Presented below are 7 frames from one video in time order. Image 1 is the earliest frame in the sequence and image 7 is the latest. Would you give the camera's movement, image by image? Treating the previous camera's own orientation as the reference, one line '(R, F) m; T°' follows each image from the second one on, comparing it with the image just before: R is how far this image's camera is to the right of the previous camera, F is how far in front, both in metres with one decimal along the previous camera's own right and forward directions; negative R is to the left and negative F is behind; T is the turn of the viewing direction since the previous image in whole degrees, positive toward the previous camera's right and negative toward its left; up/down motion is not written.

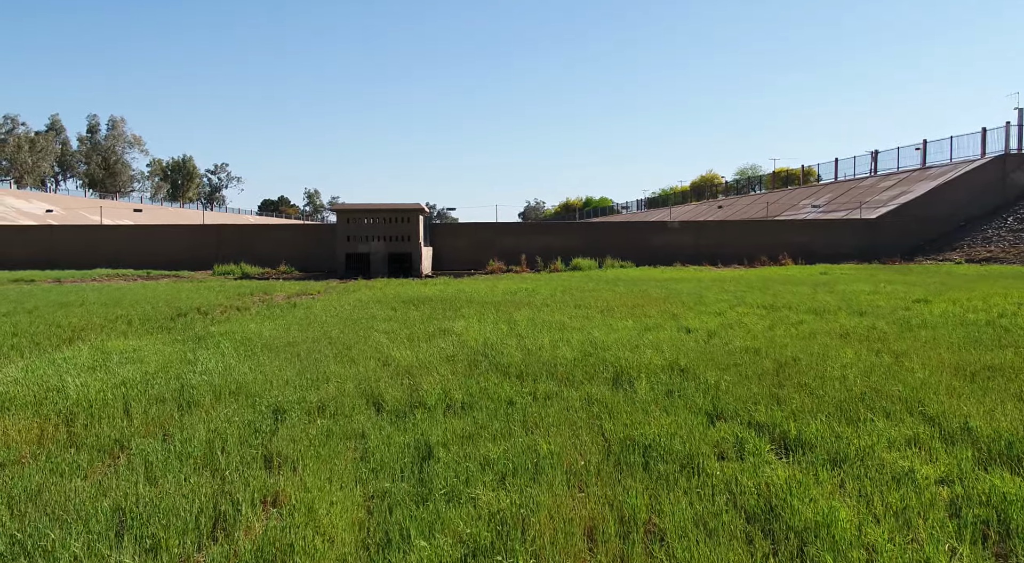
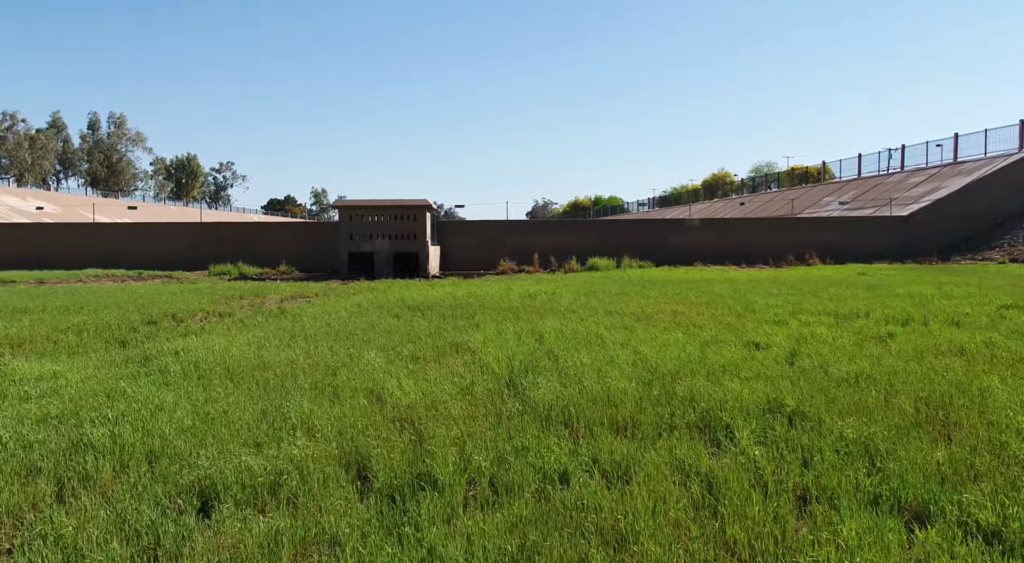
(-0.2, +1.6) m; -1°
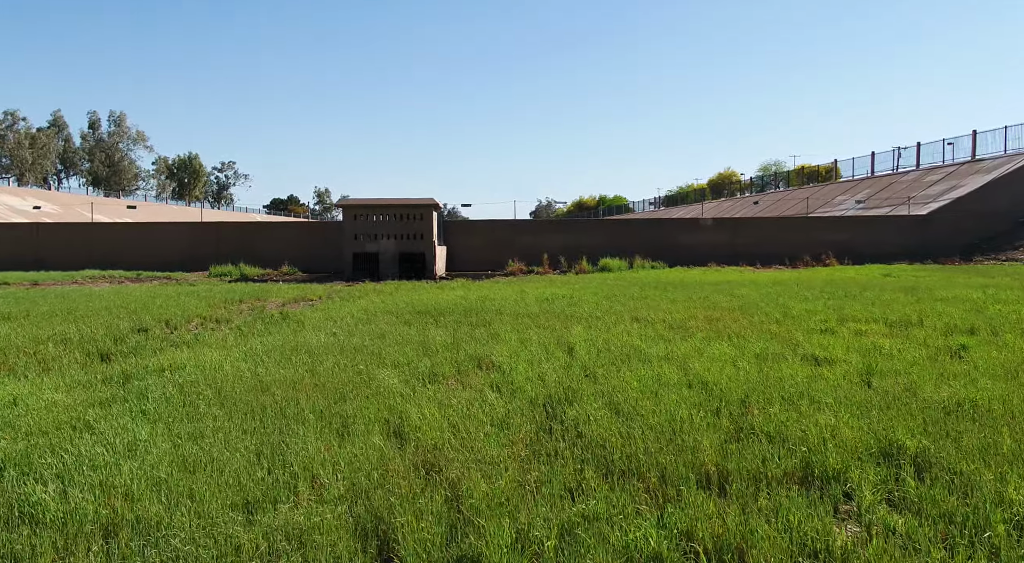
(-0.2, +0.8) m; 0°
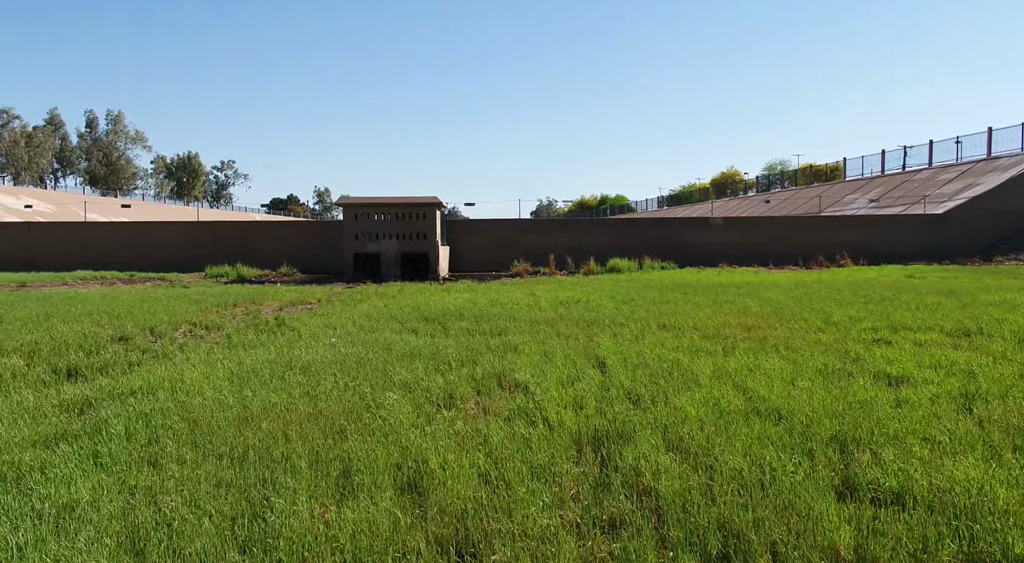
(-0.2, +0.8) m; 0°
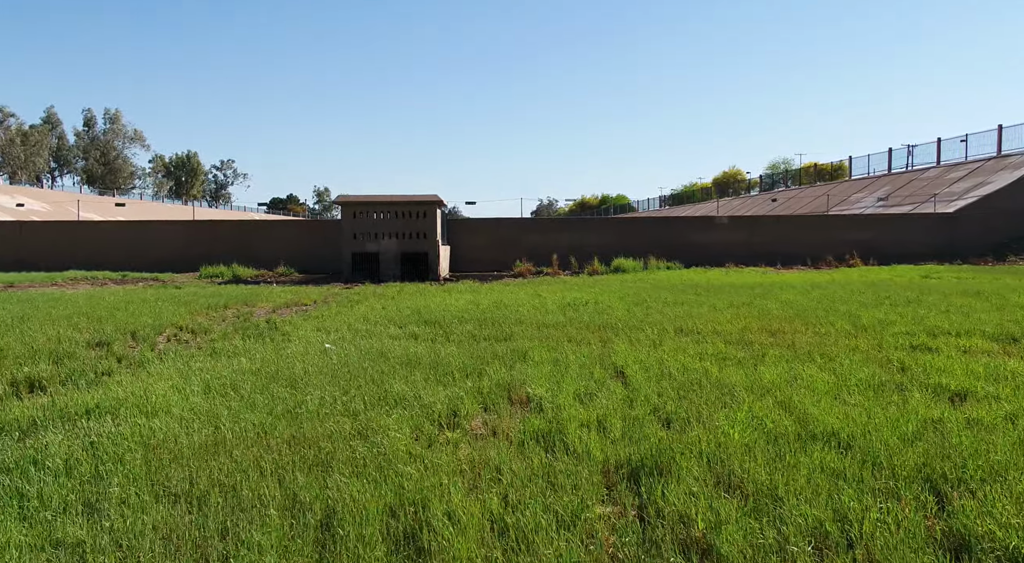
(-0.1, +0.6) m; 0°
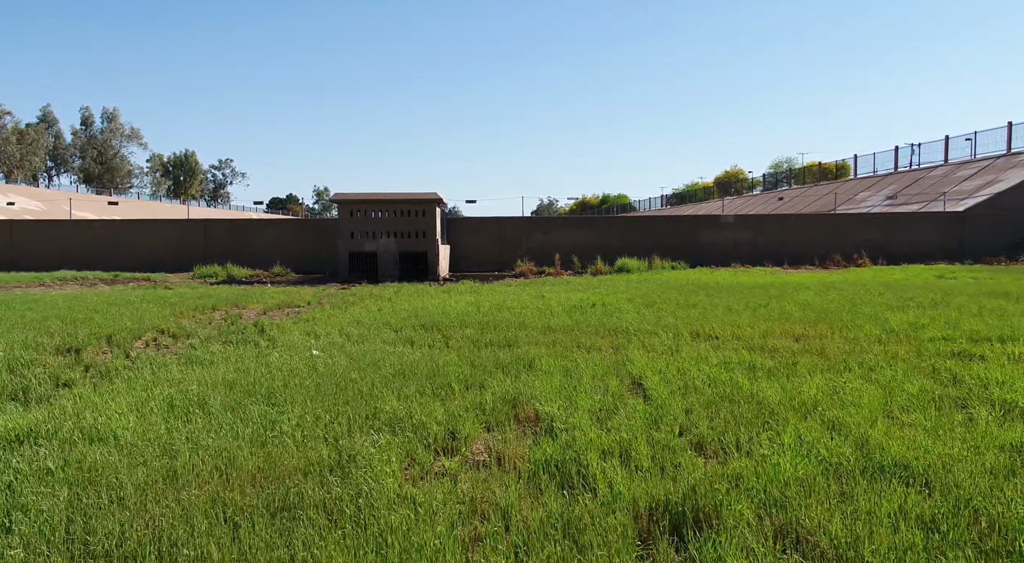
(0.0, +0.6) m; 0°
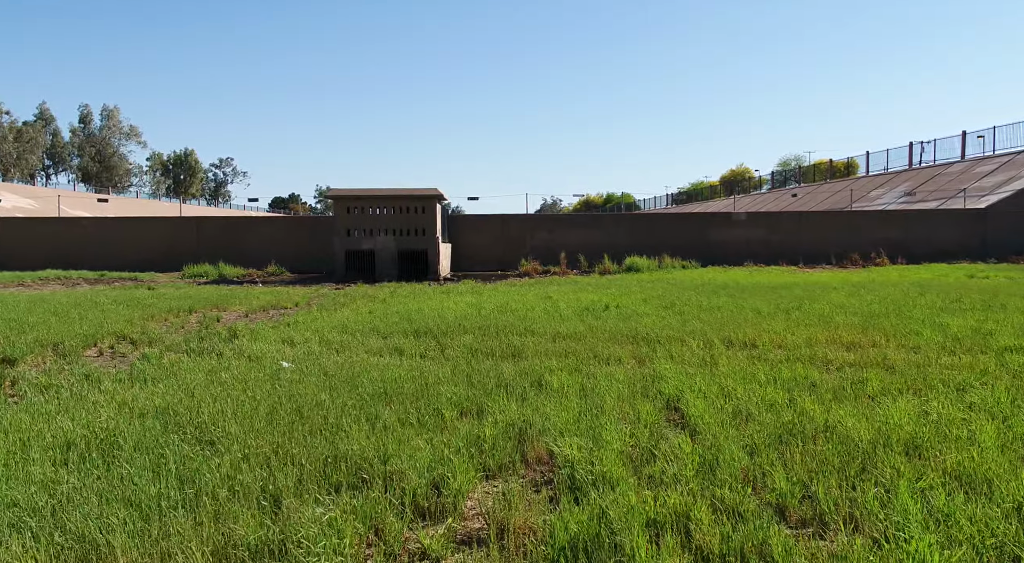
(0.0, +1.0) m; 0°
